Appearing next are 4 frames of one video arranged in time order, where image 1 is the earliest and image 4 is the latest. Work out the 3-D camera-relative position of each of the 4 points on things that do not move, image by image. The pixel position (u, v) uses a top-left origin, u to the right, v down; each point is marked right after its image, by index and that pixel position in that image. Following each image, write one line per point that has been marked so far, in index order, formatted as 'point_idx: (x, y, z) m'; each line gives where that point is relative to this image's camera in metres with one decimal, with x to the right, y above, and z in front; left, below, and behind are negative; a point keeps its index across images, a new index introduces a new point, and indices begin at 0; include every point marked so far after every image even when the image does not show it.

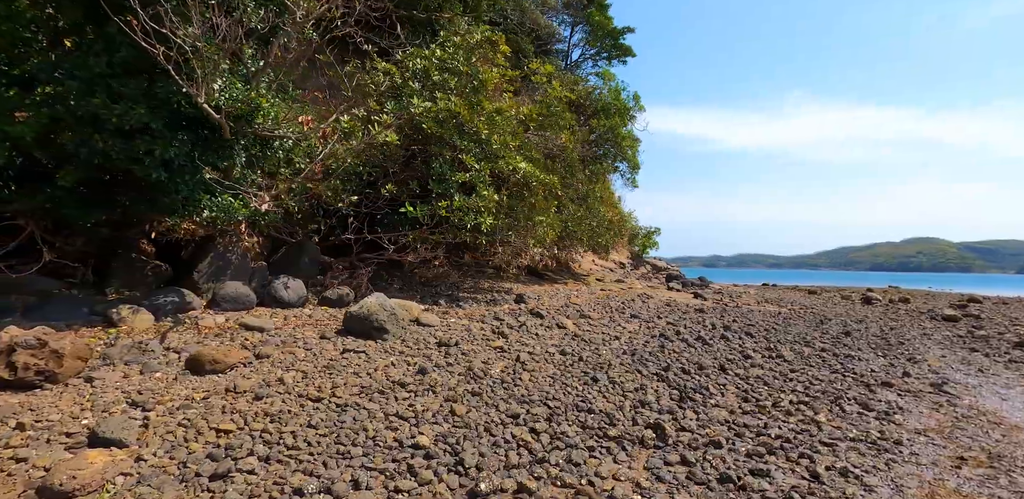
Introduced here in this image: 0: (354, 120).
0: (-2.2, +1.8, +7.1) m
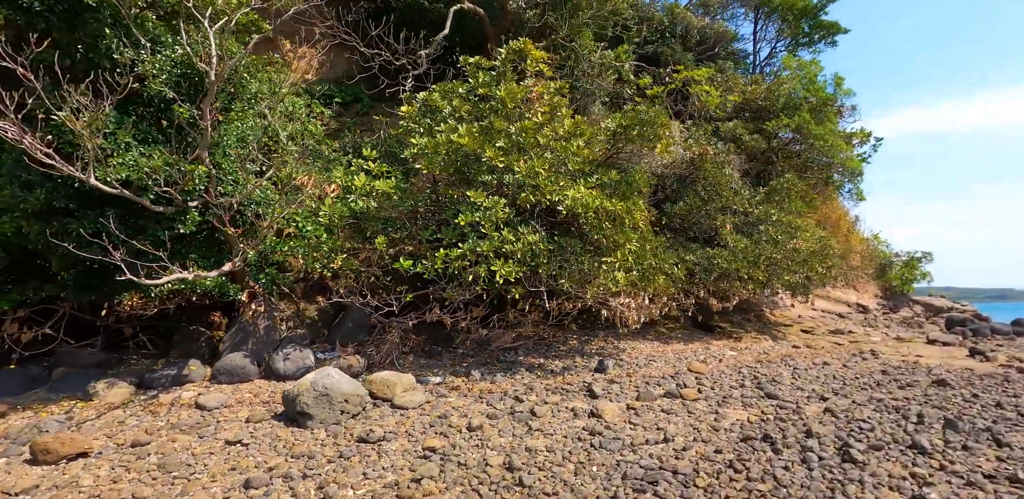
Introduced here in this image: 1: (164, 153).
0: (-2.0, +1.0, +6.5) m
1: (-3.4, +1.0, +5.1) m
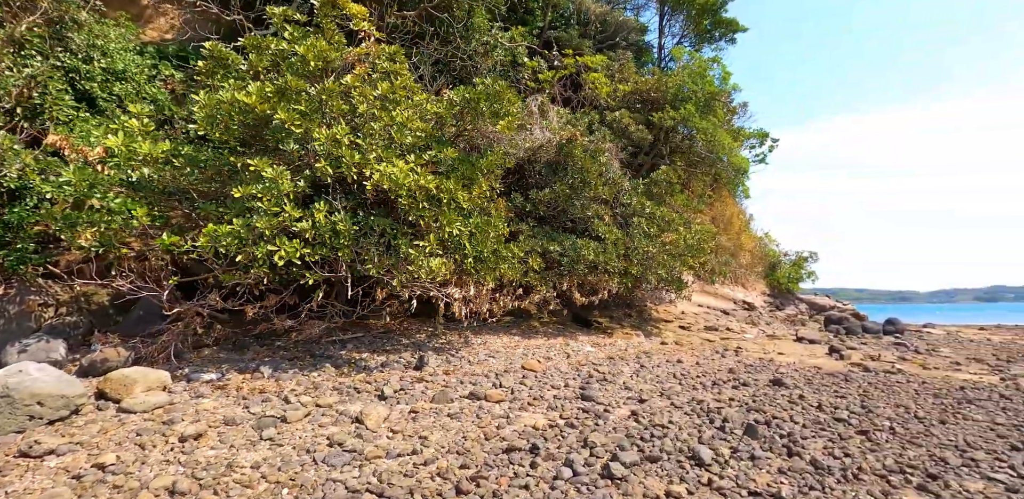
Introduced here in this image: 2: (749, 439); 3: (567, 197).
0: (-4.1, +1.3, +5.5) m
1: (-5.4, +1.3, +4.0) m
2: (+2.1, -1.6, +4.5) m
3: (+0.9, +0.9, +9.1) m
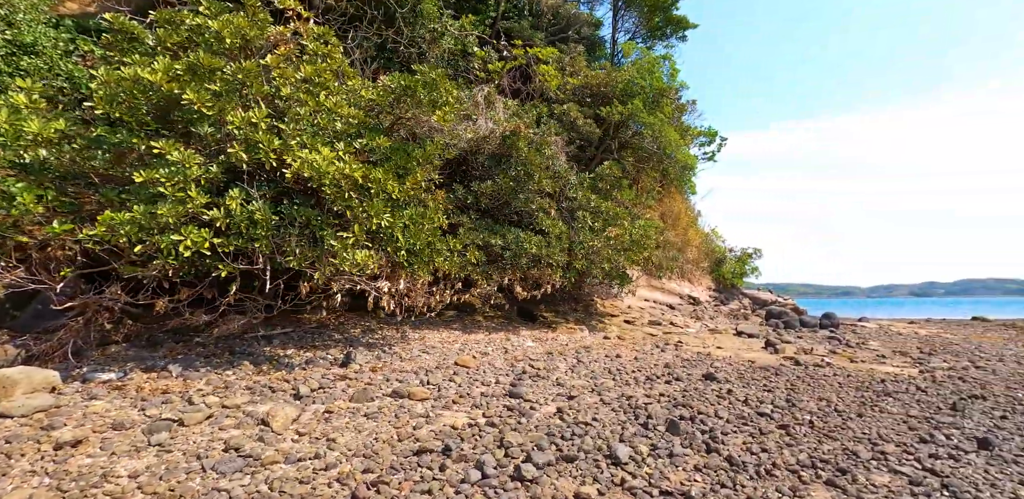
0: (-4.8, +1.4, +5.0) m
1: (-6.0, +1.4, +3.4) m
2: (+1.4, -1.6, +4.5) m
3: (0.0, +1.0, +8.9) m
